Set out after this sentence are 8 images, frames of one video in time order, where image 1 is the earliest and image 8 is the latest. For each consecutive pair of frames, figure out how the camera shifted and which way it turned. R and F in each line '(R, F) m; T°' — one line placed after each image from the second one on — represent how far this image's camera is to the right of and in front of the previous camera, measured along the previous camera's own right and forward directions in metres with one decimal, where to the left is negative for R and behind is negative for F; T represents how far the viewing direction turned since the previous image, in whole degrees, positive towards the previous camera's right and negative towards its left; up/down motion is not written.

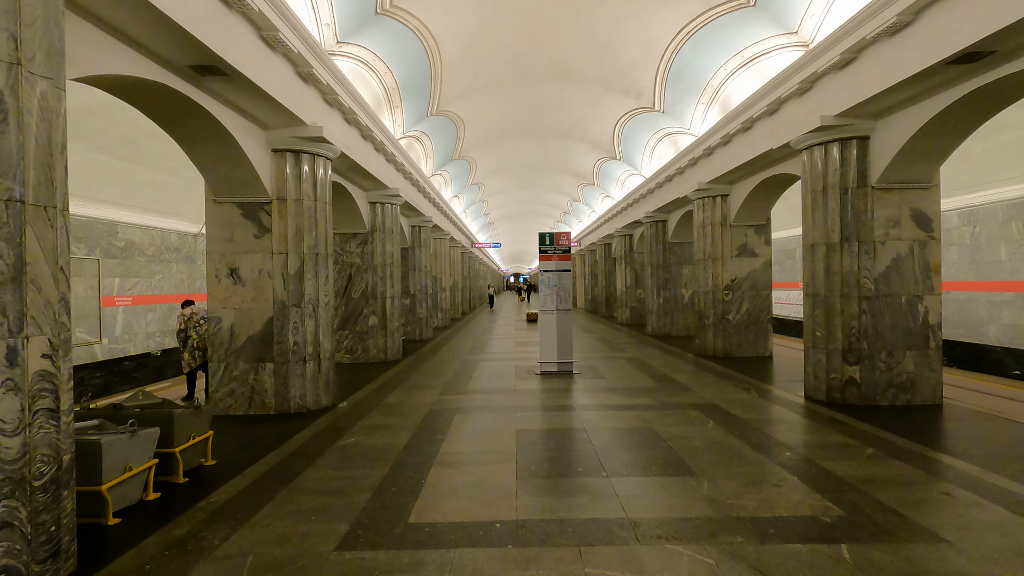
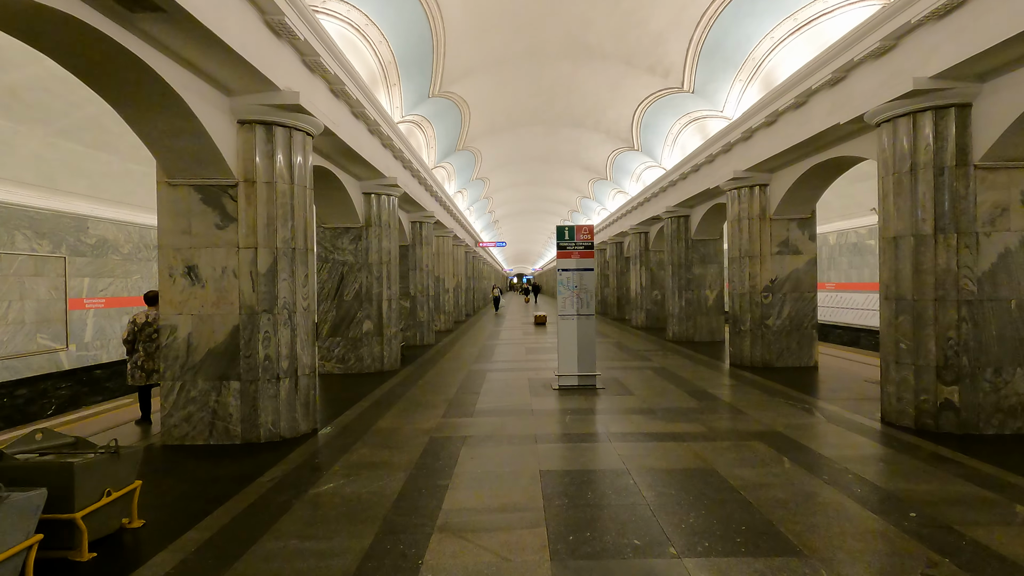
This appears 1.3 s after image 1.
(-0.1, +1.1) m; 0°
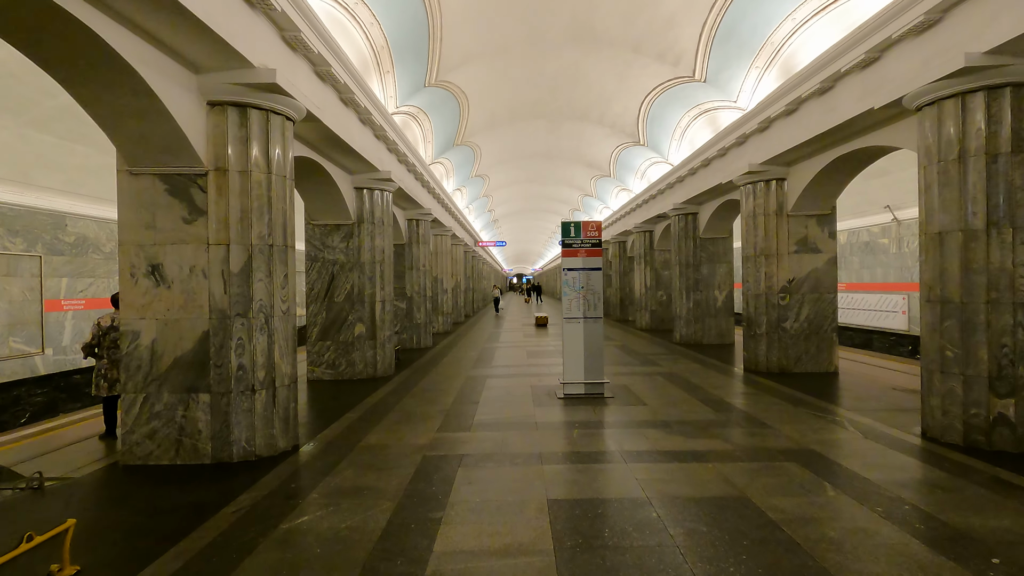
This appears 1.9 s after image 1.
(0.0, +0.5) m; 0°
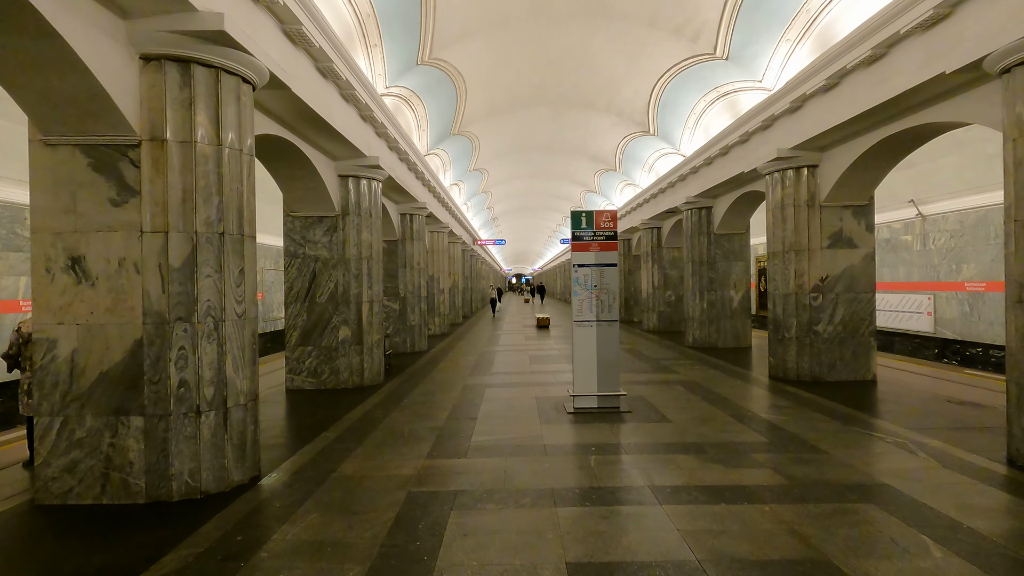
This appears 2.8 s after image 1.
(0.0, +0.9) m; 0°
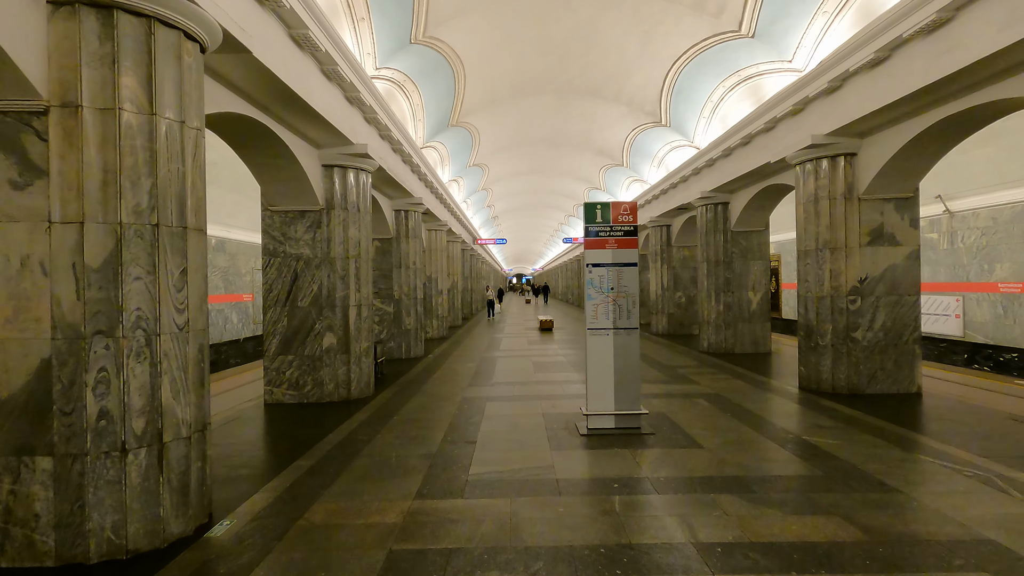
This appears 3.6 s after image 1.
(0.0, +0.8) m; 0°
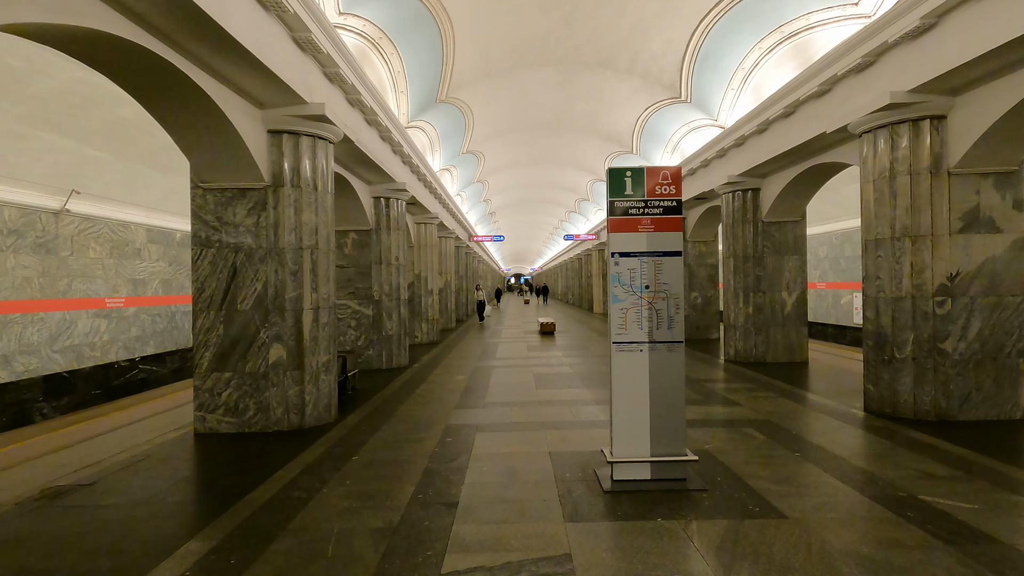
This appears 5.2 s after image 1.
(0.0, +1.5) m; 0°
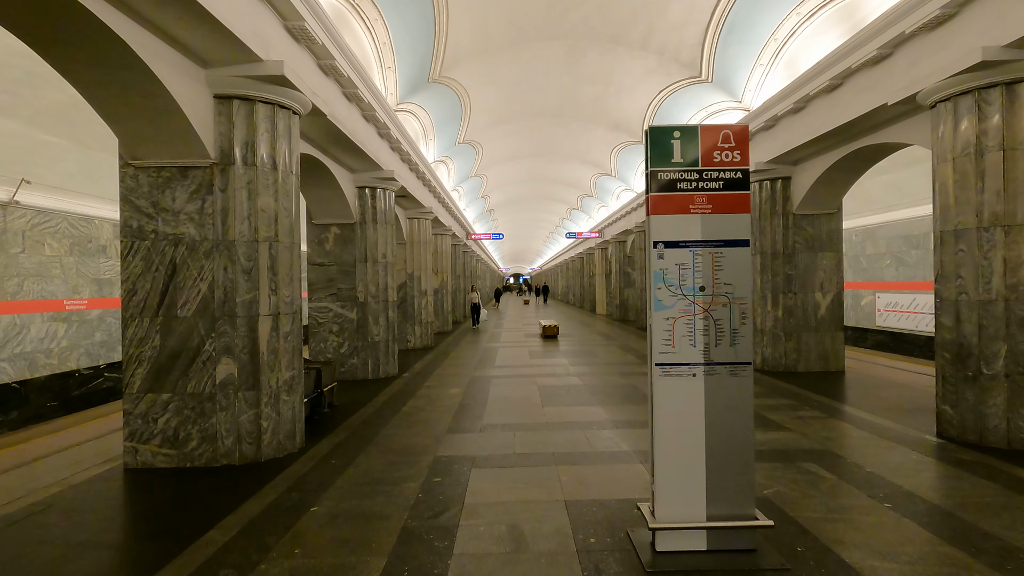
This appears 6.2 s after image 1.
(0.0, +1.0) m; 0°
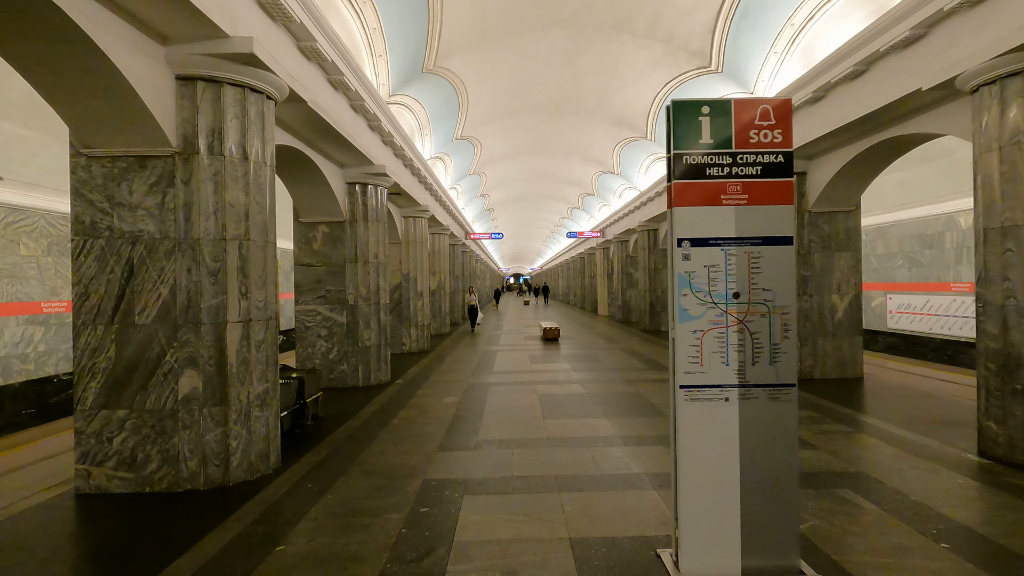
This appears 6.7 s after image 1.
(0.0, +0.5) m; 0°
